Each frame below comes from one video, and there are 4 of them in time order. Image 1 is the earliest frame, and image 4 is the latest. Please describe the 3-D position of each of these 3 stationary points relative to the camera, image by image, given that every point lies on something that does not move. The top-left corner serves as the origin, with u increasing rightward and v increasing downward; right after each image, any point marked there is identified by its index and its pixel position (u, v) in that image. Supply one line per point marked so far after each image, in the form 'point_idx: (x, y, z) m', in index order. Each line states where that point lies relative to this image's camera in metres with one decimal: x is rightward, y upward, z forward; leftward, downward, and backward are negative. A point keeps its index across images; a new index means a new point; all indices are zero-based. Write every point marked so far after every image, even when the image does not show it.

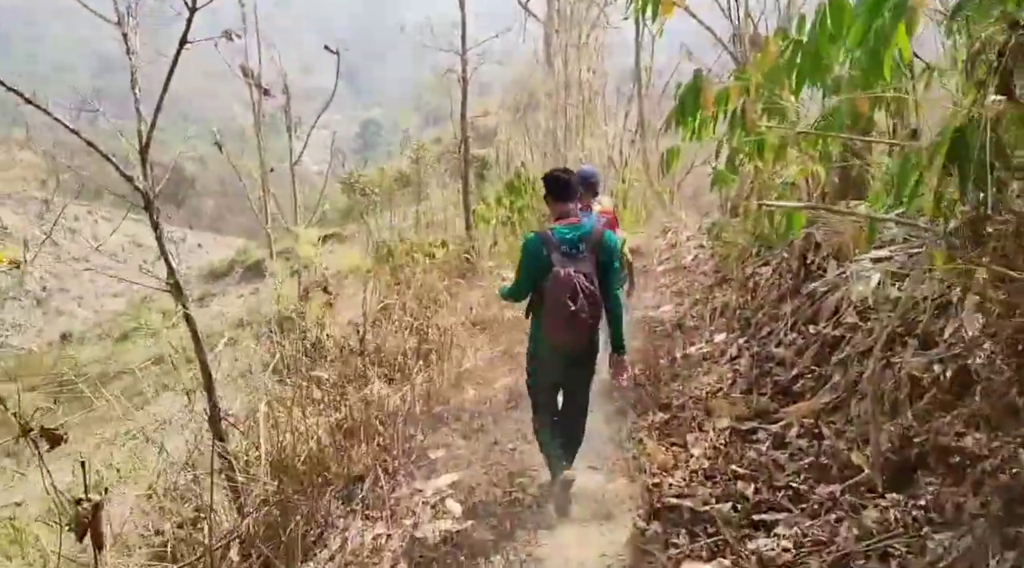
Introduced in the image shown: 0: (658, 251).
0: (+1.3, +0.3, +7.6) m
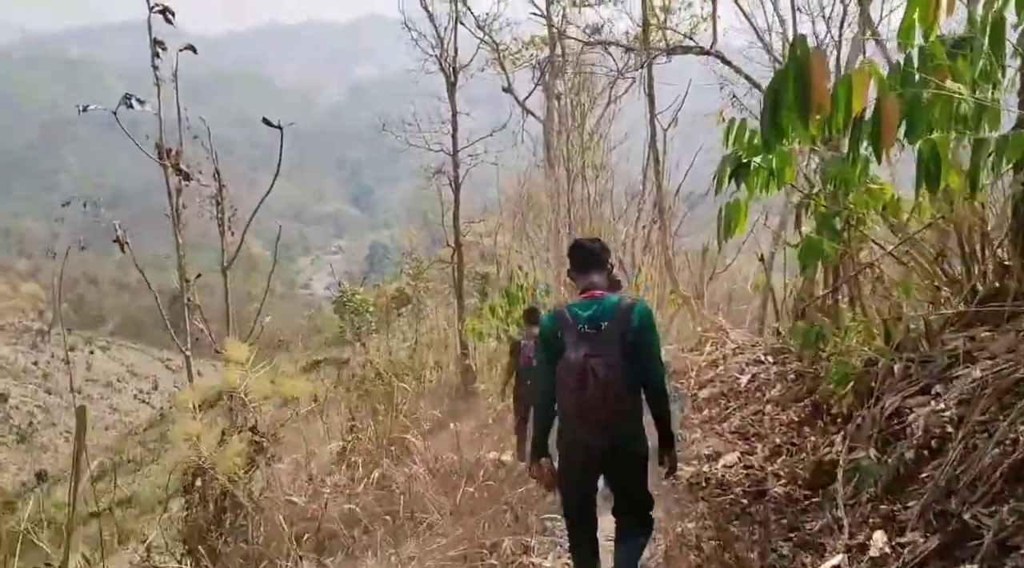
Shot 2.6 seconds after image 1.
0: (+1.2, -0.6, +6.0) m
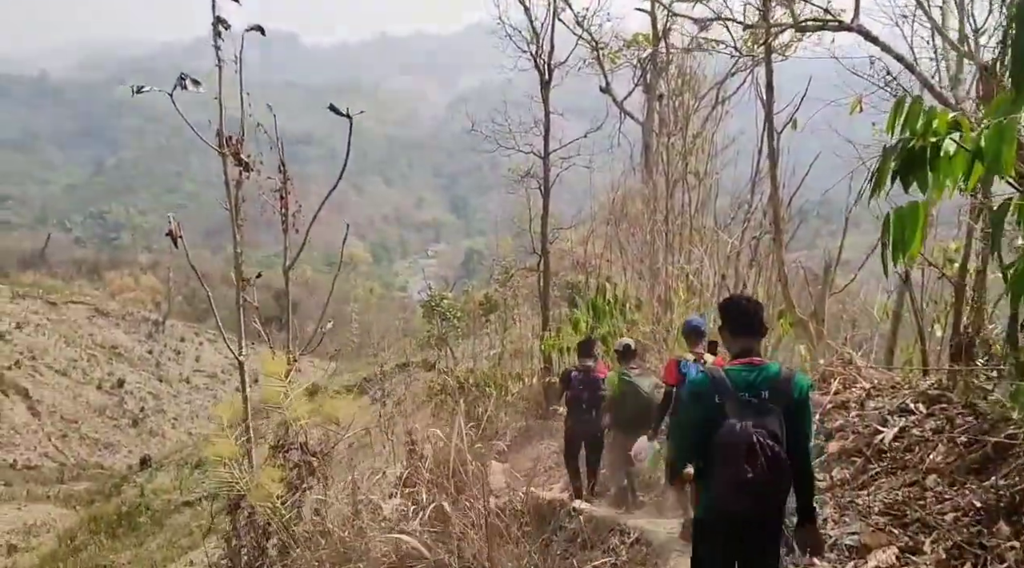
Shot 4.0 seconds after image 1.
0: (+1.7, -0.7, +5.2) m
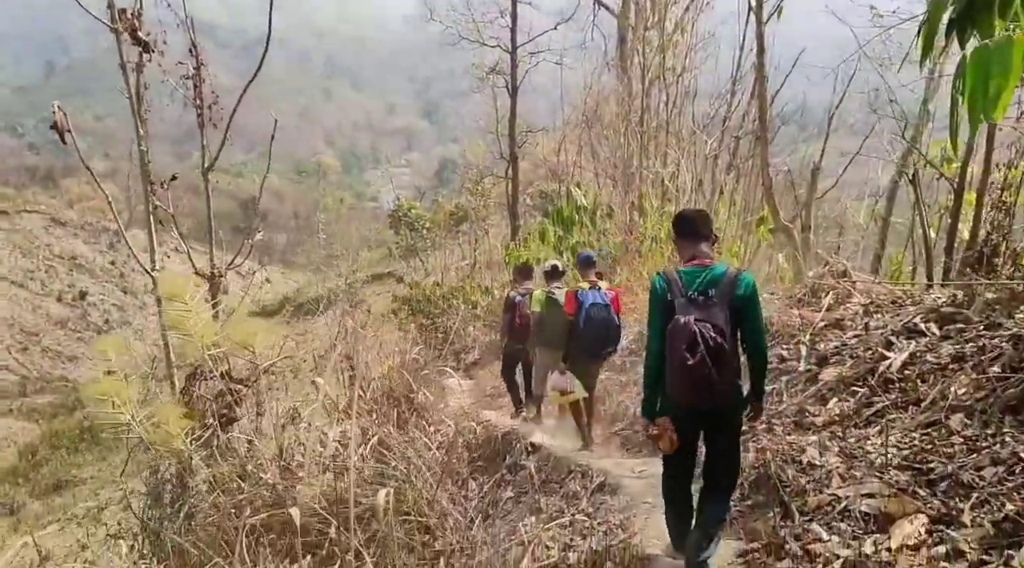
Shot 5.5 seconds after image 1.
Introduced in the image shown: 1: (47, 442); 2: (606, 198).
0: (+1.5, -0.2, +4.7) m
1: (-7.1, -2.4, +13.4) m
2: (+0.8, +0.8, +7.9) m
